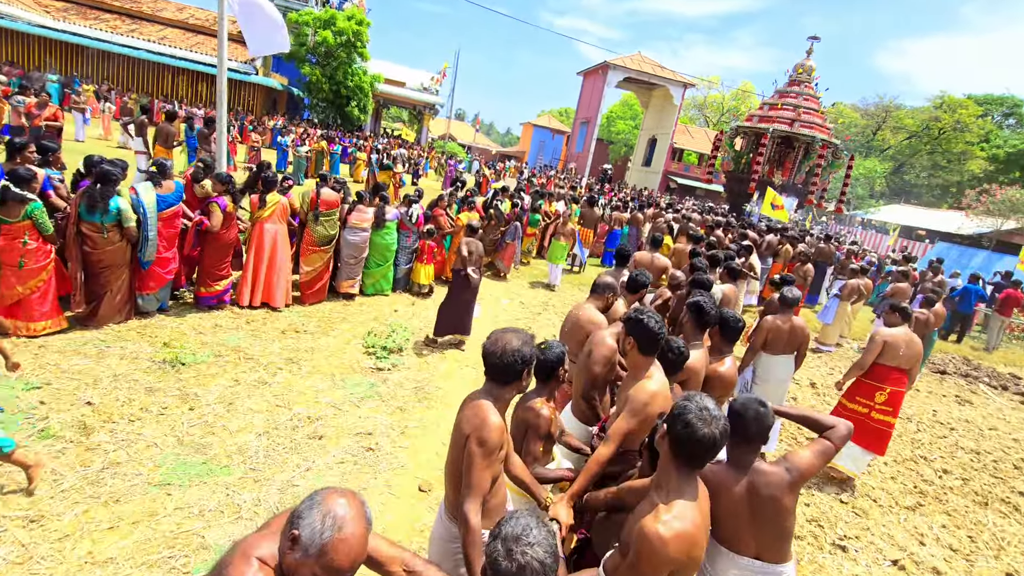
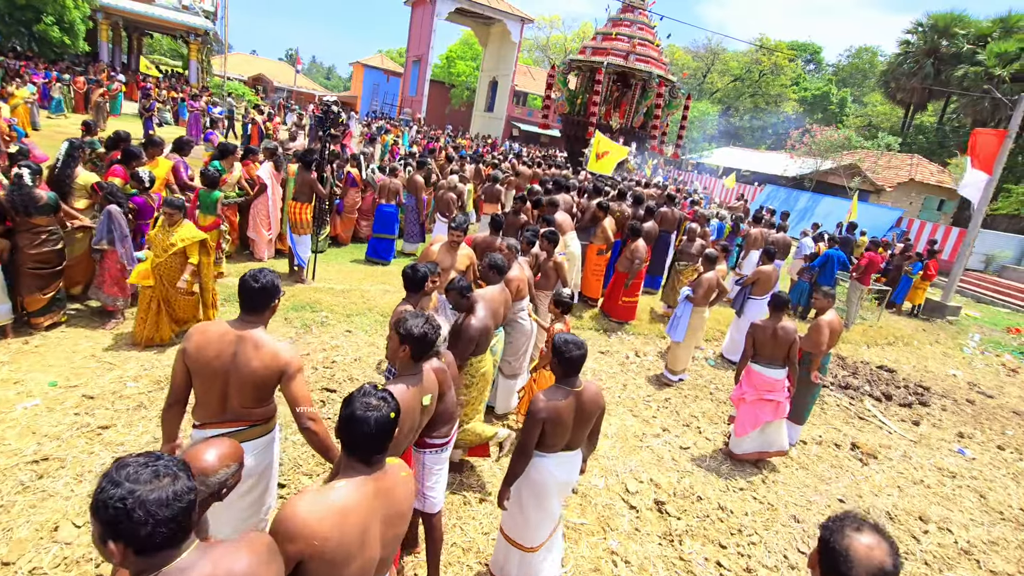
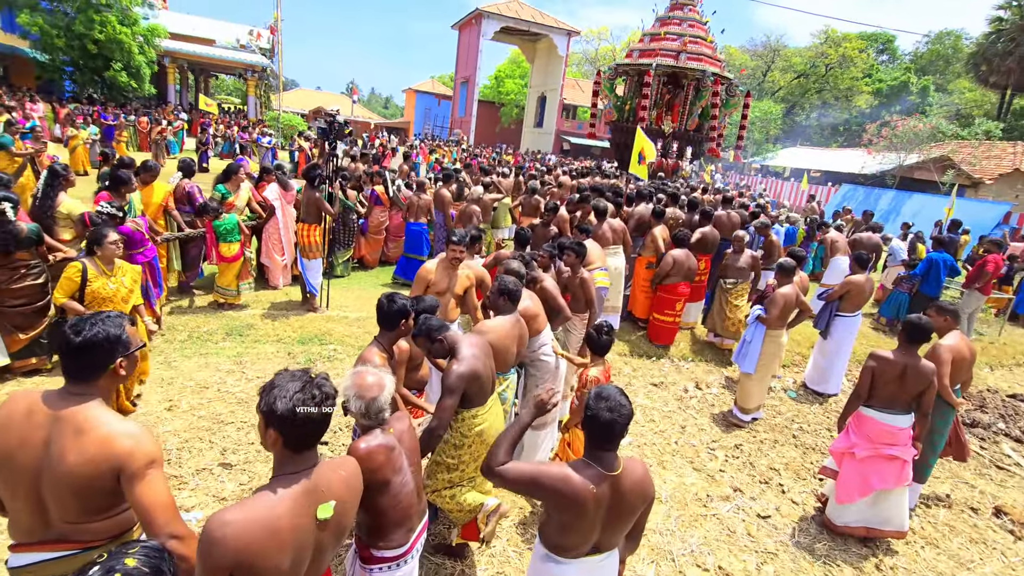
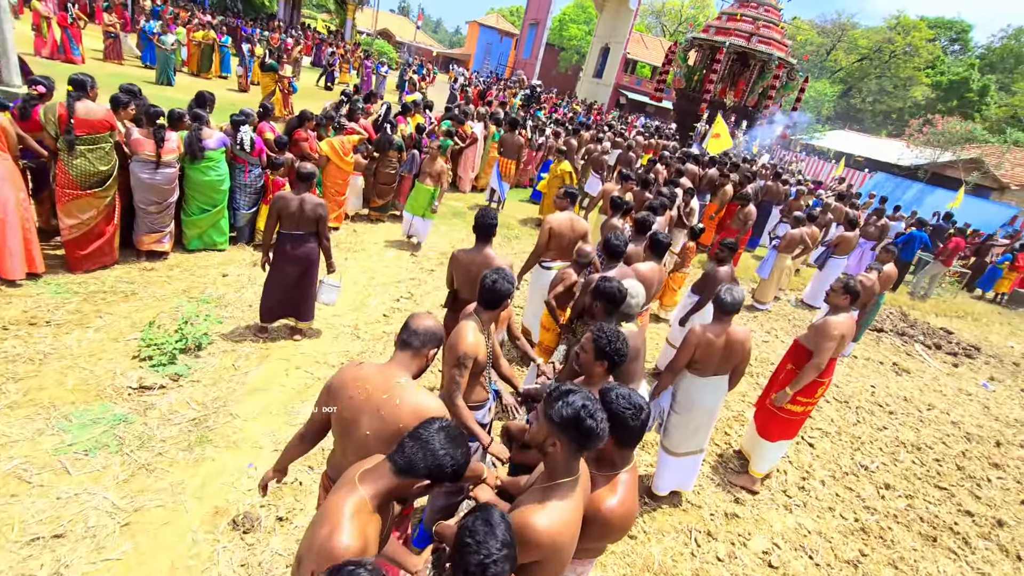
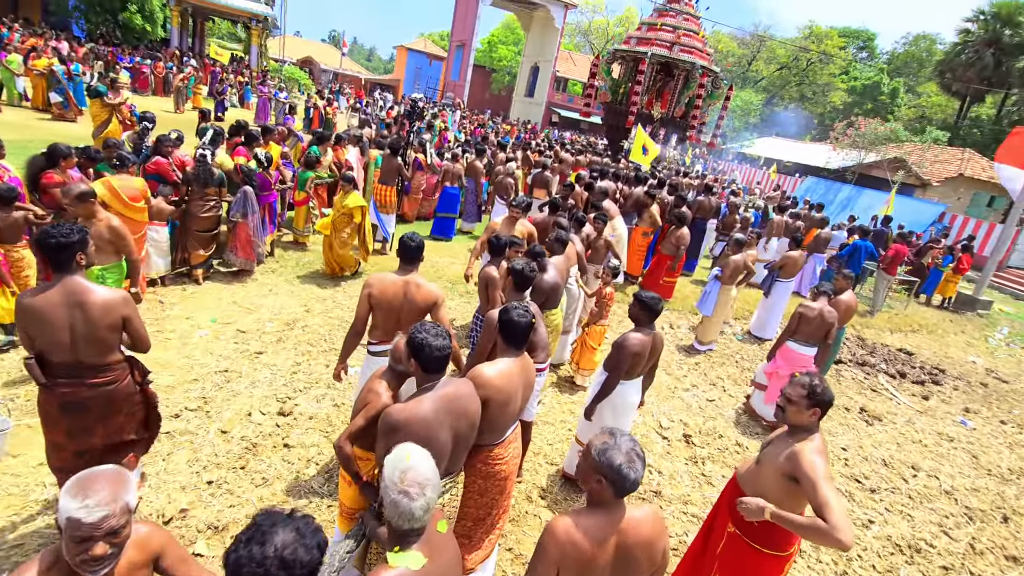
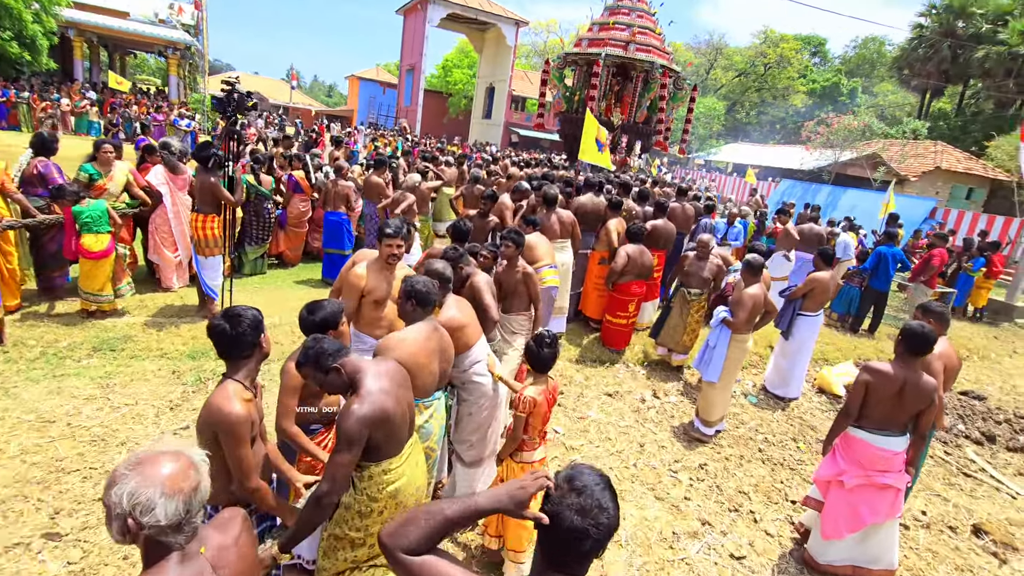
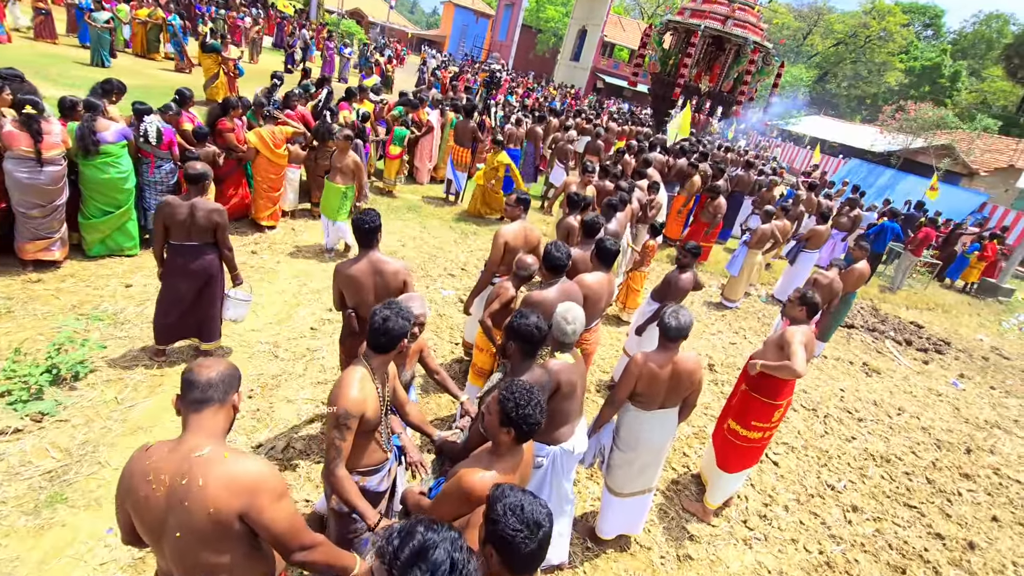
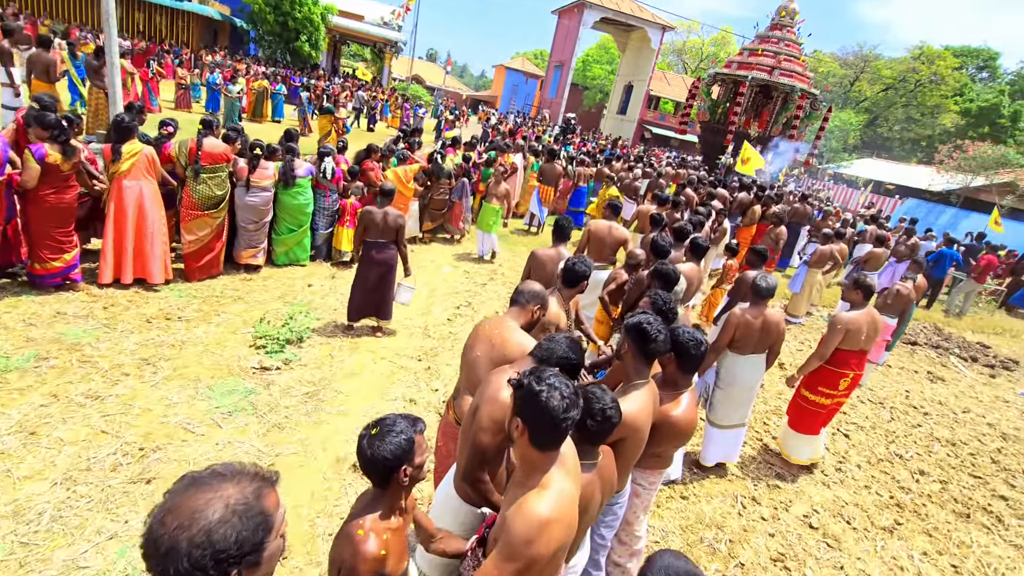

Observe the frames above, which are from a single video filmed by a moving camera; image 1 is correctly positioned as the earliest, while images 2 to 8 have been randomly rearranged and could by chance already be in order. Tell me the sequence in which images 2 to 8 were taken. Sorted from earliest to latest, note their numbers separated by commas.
8, 4, 7, 5, 2, 3, 6
